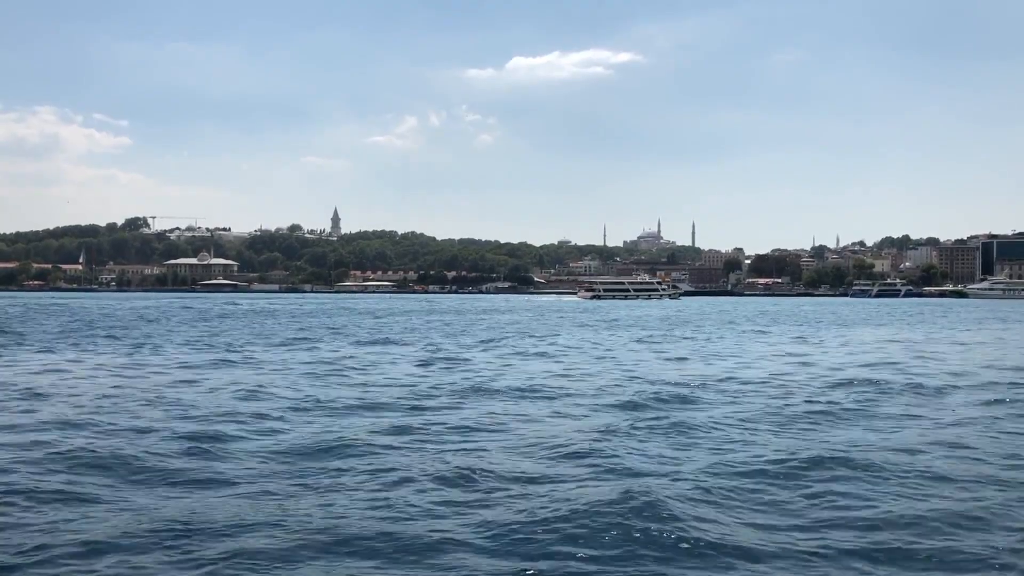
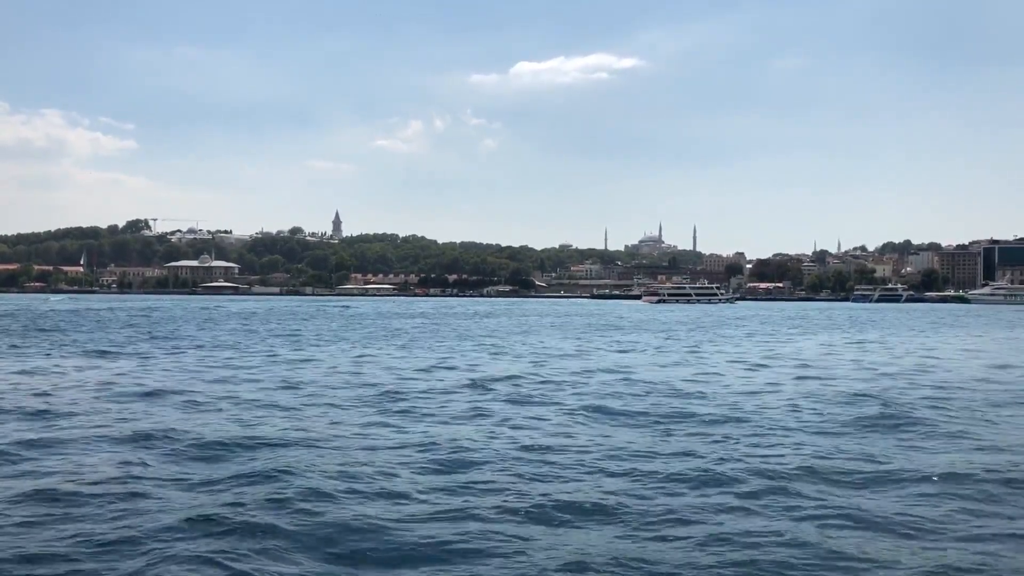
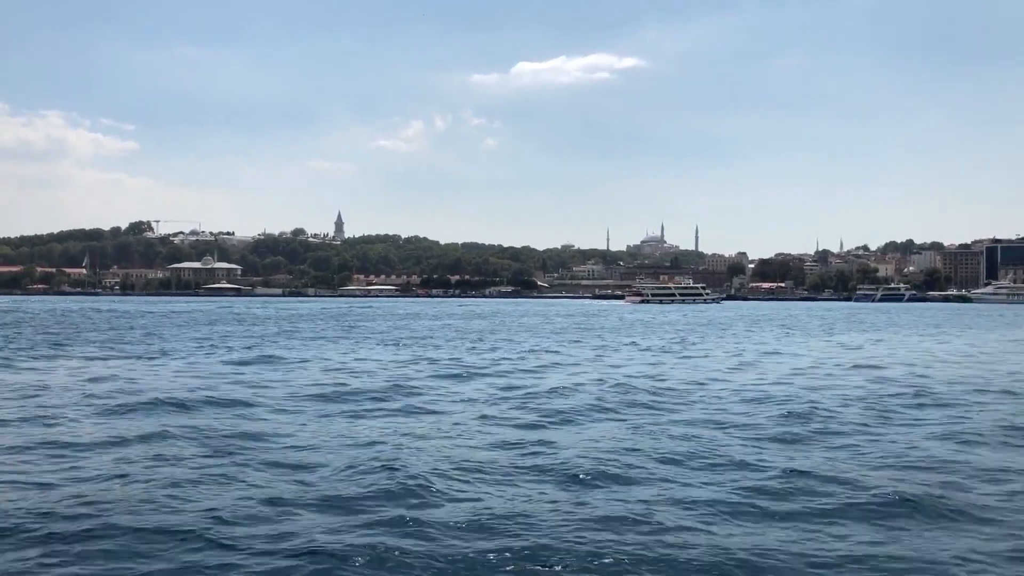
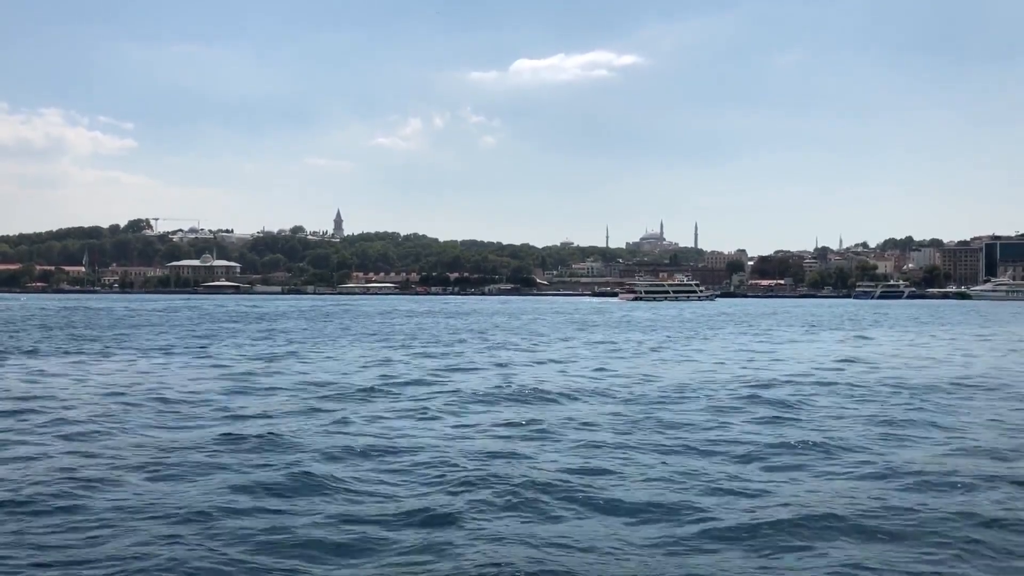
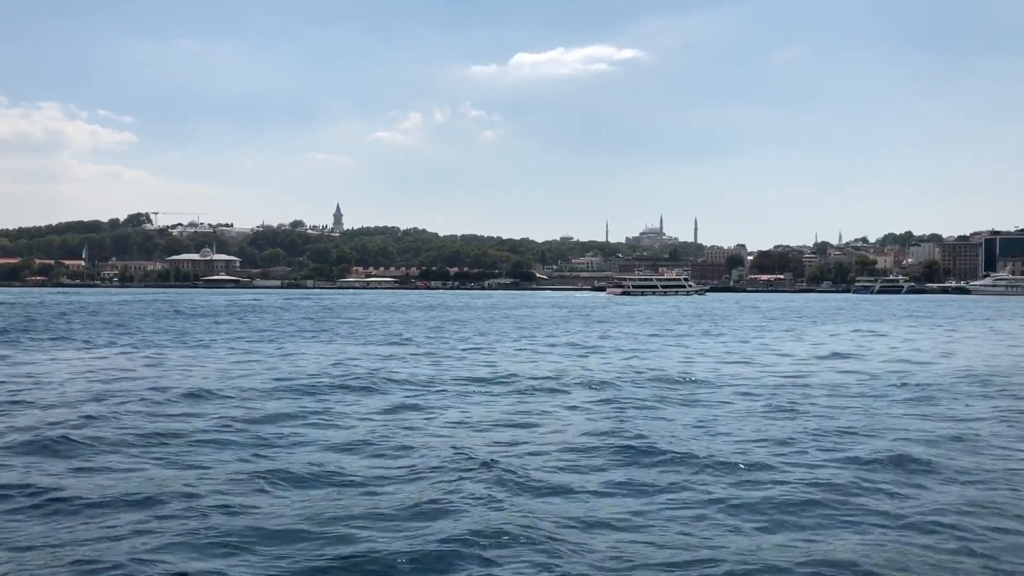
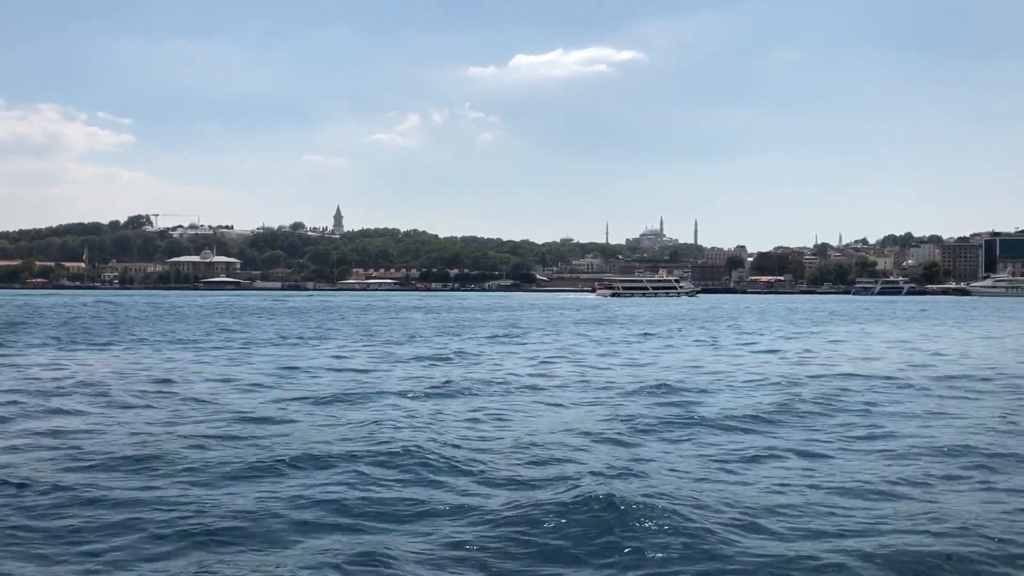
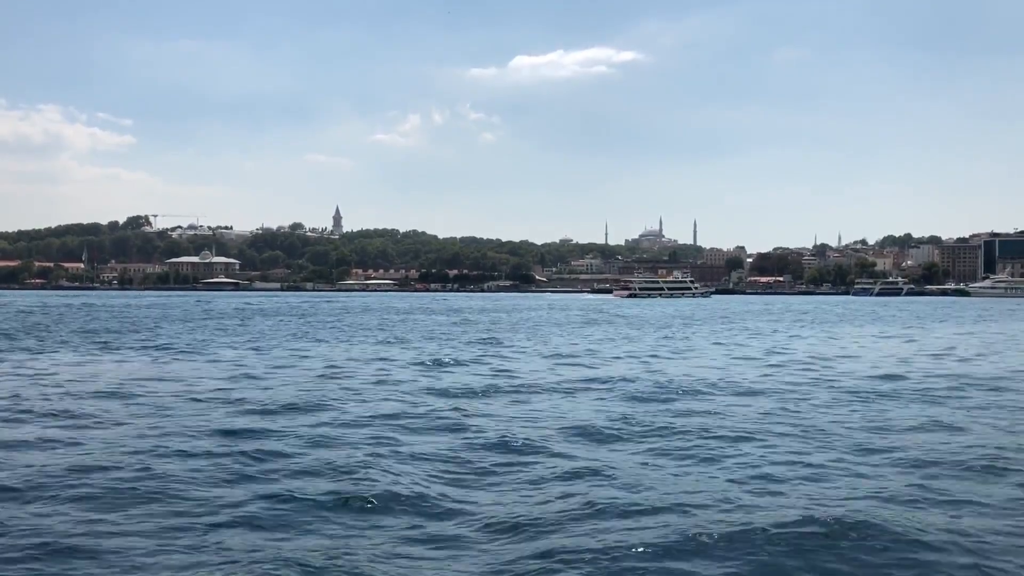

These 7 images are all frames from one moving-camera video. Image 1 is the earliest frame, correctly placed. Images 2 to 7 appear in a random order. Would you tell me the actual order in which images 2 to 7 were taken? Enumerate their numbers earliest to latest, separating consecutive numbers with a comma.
6, 5, 7, 4, 3, 2
